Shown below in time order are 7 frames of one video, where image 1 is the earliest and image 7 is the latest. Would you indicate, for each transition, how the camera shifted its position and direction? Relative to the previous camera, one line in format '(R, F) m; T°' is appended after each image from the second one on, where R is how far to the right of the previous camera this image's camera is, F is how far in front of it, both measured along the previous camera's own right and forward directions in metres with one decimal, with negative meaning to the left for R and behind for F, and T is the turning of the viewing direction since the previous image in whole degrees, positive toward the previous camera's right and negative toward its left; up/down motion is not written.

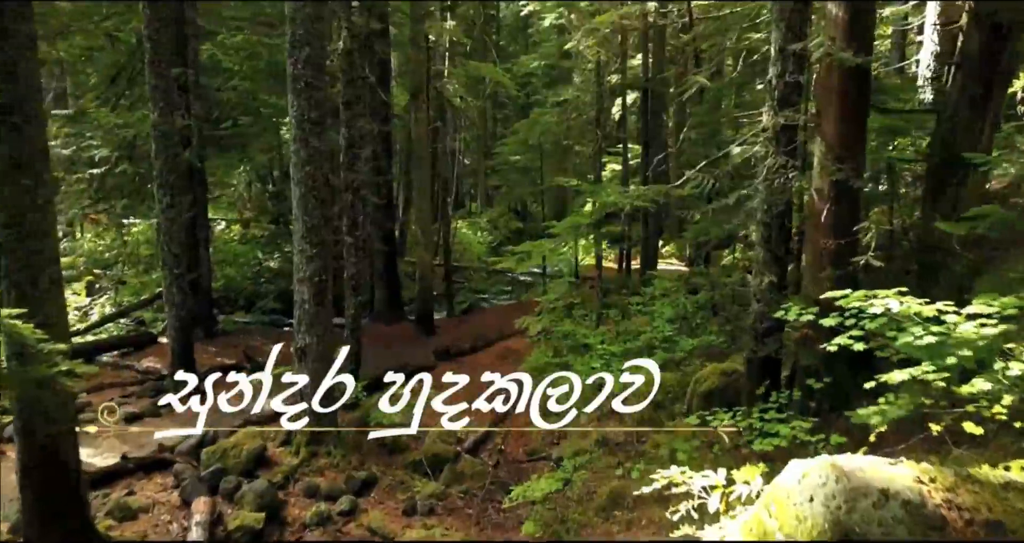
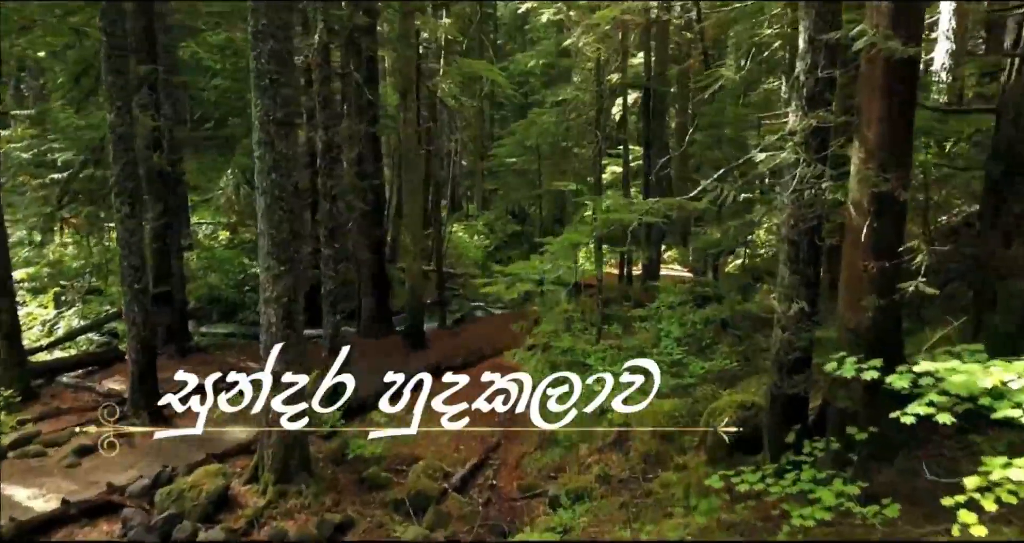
(+0.1, +0.9) m; 0°
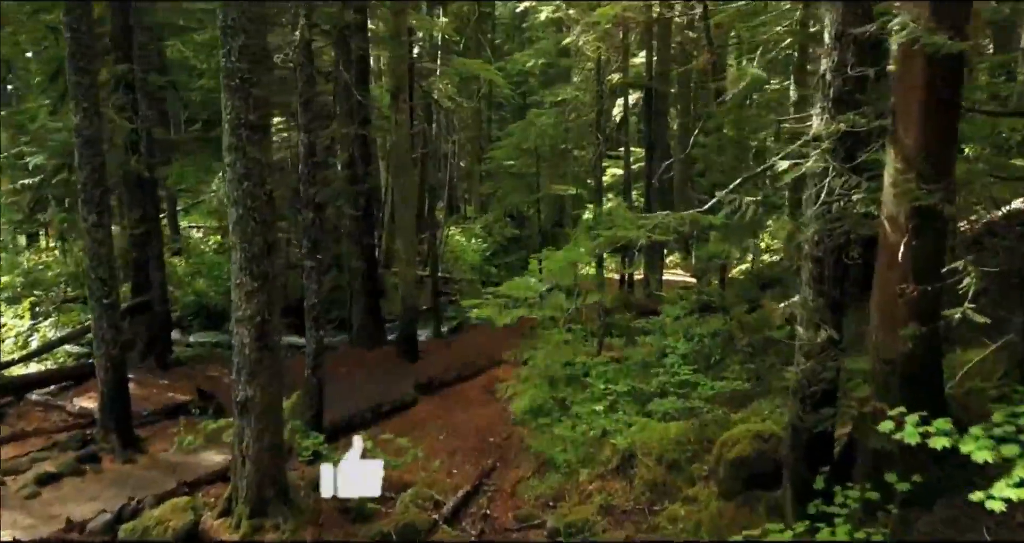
(0.0, +0.6) m; 0°
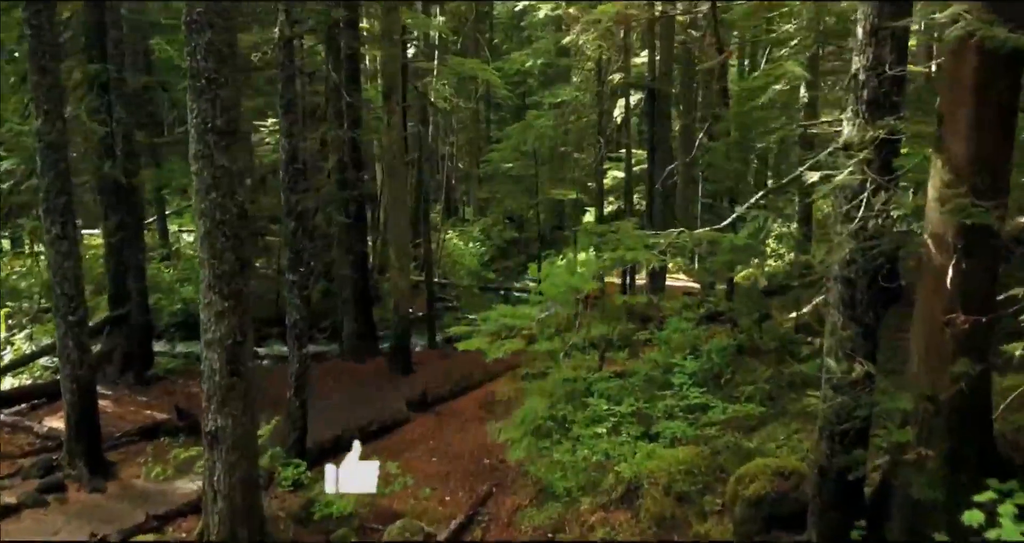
(0.0, +0.6) m; 0°
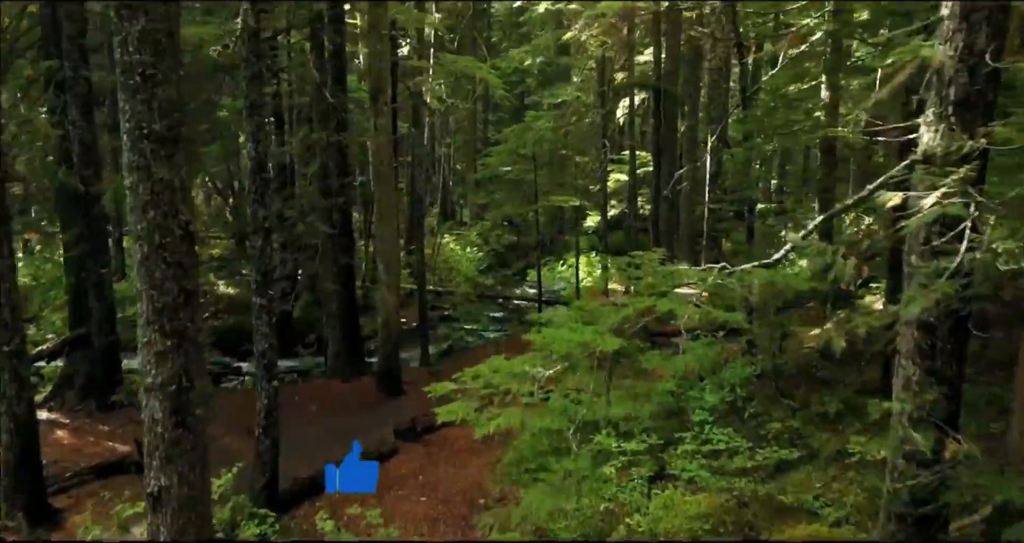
(0.0, +0.9) m; 0°
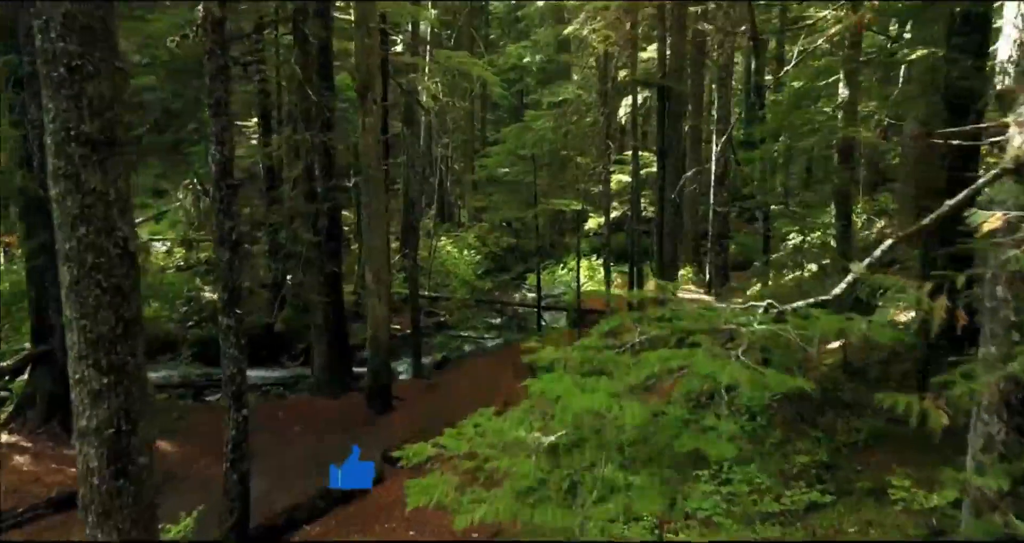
(0.0, +0.7) m; 0°
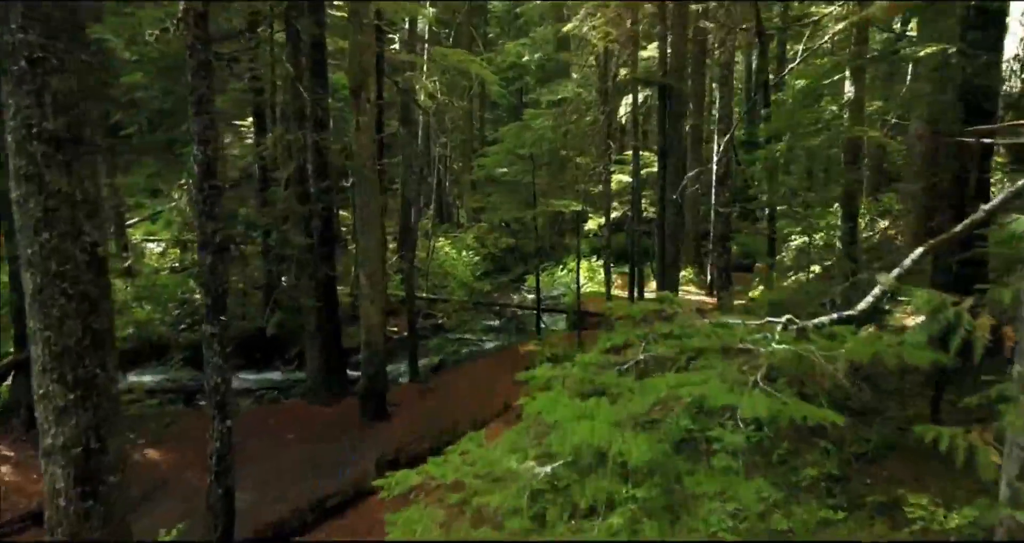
(0.0, +0.3) m; 0°
